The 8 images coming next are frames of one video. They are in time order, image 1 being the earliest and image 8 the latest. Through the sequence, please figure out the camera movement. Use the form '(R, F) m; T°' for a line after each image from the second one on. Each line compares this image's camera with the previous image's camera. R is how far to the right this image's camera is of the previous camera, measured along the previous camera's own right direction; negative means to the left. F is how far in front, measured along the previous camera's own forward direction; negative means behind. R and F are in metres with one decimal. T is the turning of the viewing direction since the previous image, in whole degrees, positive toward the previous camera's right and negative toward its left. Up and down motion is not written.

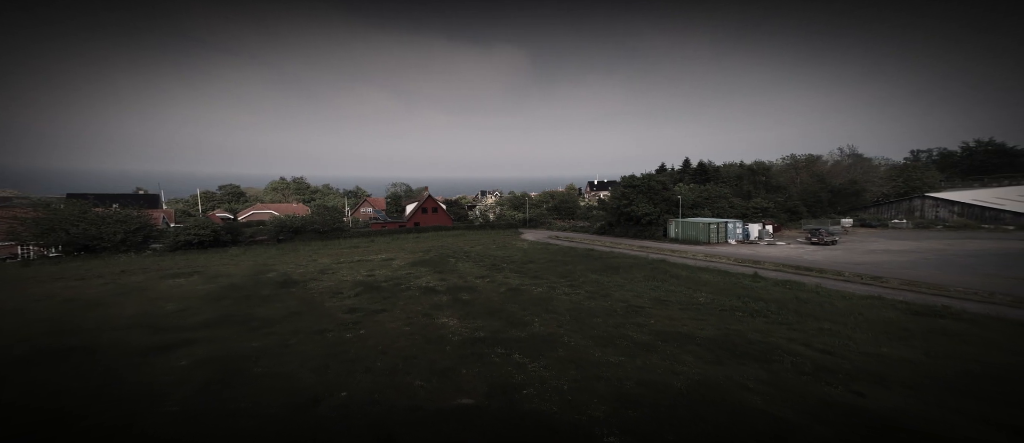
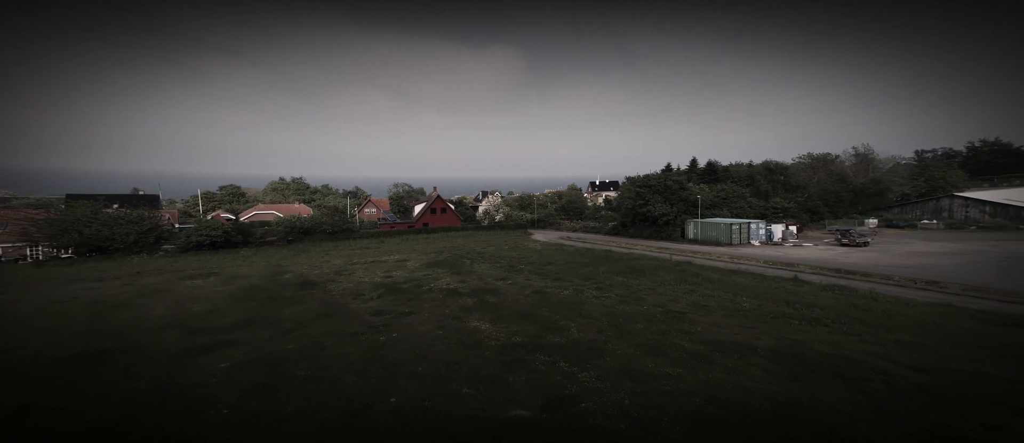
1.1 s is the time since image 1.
(-0.7, +0.5) m; -1°
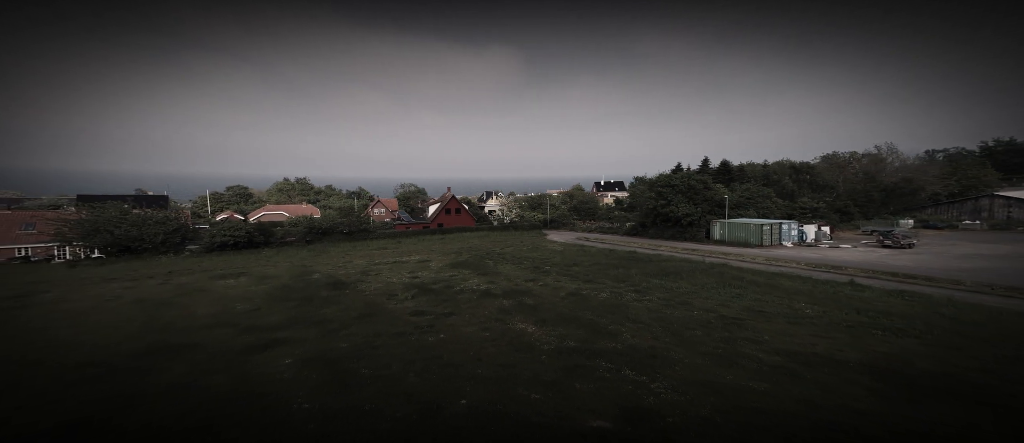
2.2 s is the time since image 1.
(-0.9, +0.4) m; -1°
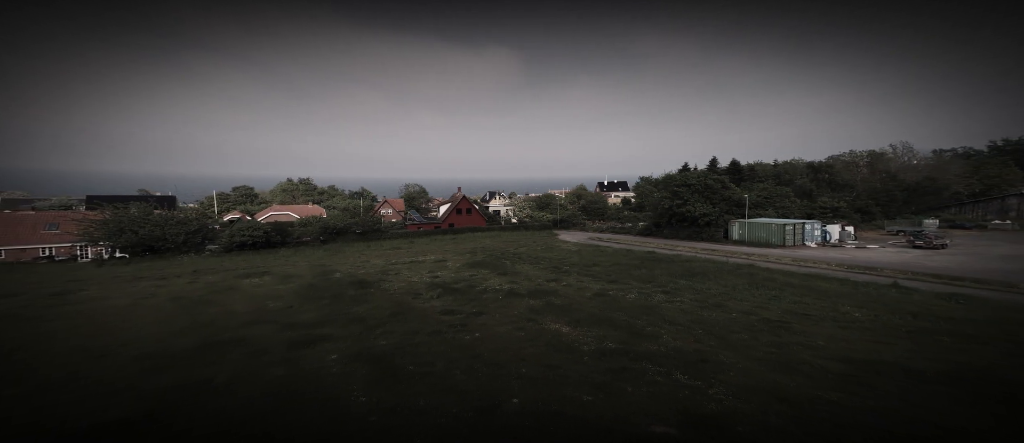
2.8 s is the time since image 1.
(-0.7, +0.2) m; -1°
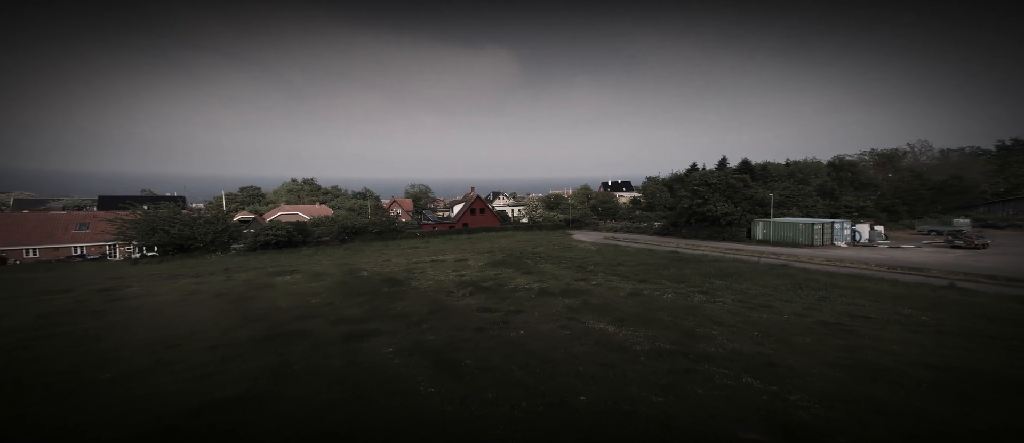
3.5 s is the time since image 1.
(-1.0, +0.1) m; -1°
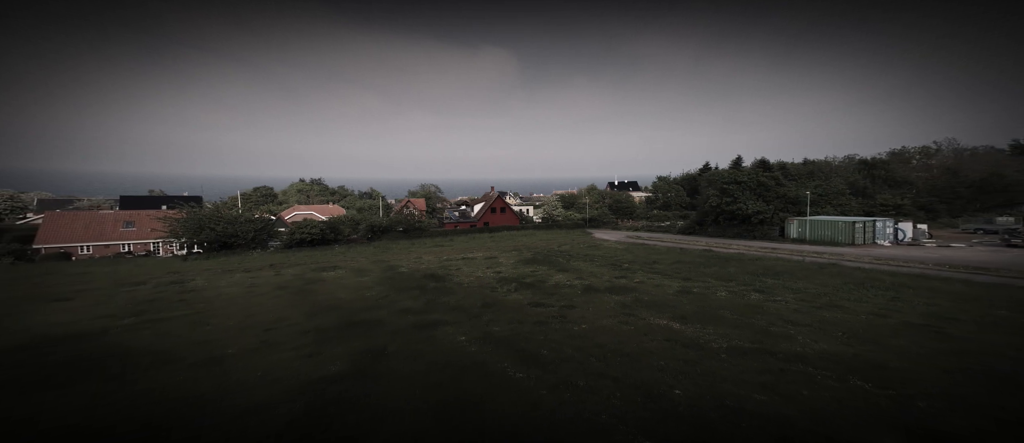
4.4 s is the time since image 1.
(-1.3, 0.0) m; -1°
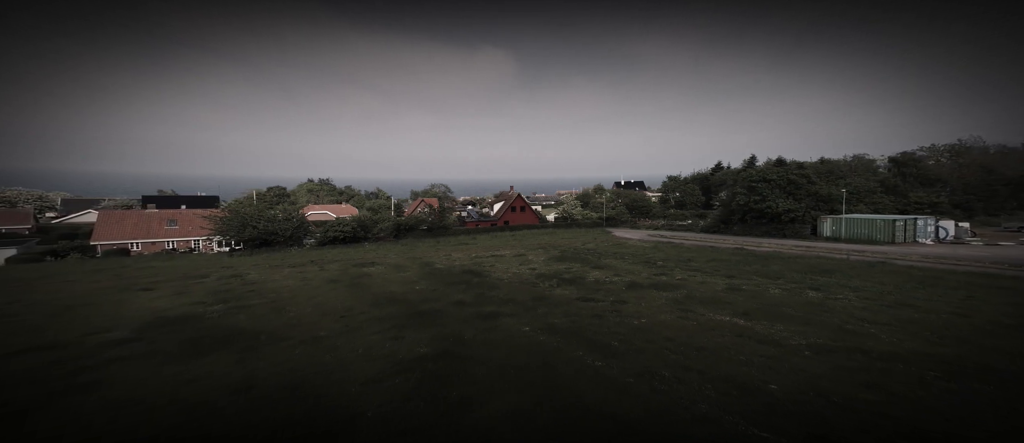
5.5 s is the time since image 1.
(-1.3, 0.0) m; -1°
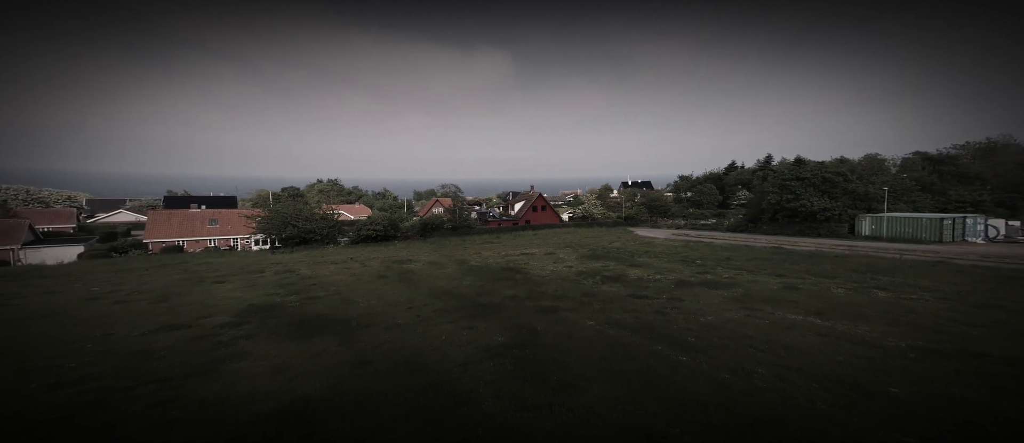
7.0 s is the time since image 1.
(-1.4, +0.2) m; -1°
